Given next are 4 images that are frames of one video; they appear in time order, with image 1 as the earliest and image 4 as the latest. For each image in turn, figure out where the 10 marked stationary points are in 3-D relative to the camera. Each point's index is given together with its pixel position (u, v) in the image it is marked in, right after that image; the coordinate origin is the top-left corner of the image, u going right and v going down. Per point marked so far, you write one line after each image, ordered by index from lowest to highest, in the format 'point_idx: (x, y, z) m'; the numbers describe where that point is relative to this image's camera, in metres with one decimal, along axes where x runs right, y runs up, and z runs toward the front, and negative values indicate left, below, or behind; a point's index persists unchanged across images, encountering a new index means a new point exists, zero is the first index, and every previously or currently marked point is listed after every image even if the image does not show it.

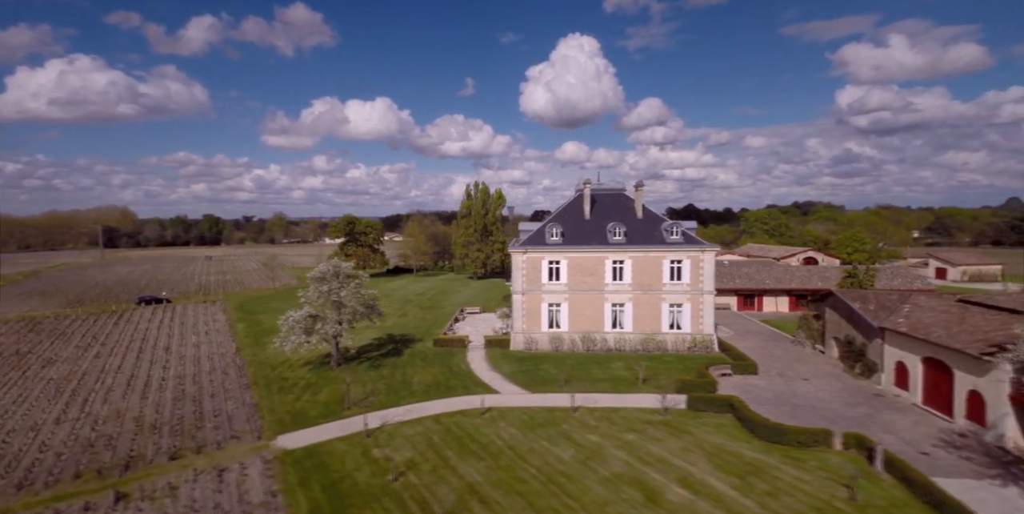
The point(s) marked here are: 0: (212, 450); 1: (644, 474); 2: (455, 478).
0: (-10.9, -7.0, +20.1) m
1: (+5.1, -7.4, +17.8) m
2: (-1.3, -7.3, +17.6) m
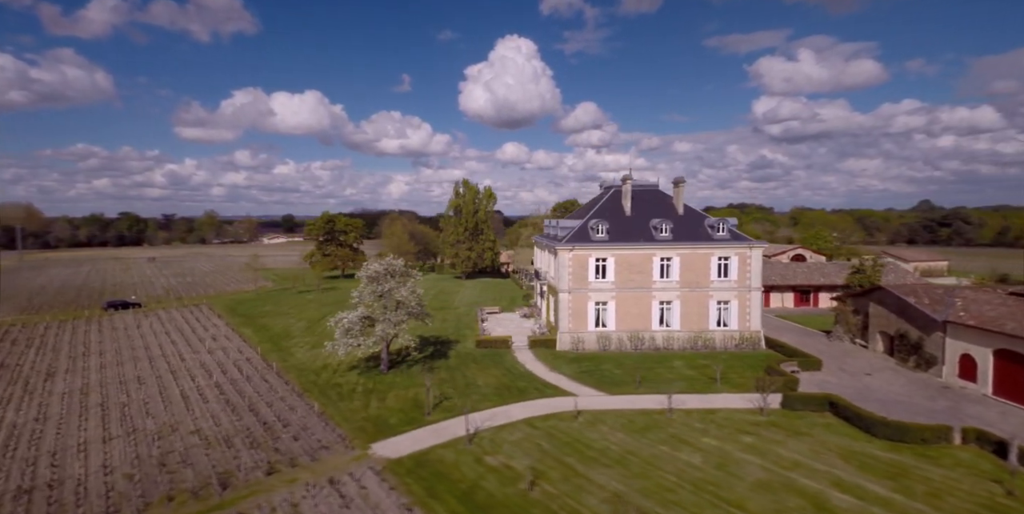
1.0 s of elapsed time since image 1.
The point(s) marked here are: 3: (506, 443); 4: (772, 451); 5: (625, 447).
0: (-6.8, -6.7, +17.9) m
1: (+9.4, -7.1, +16.8) m
2: (+3.0, -7.0, +16.1) m
3: (-0.2, -6.7, +19.0) m
4: (+9.7, -7.1, +18.9) m
5: (+4.2, -6.9, +18.7) m
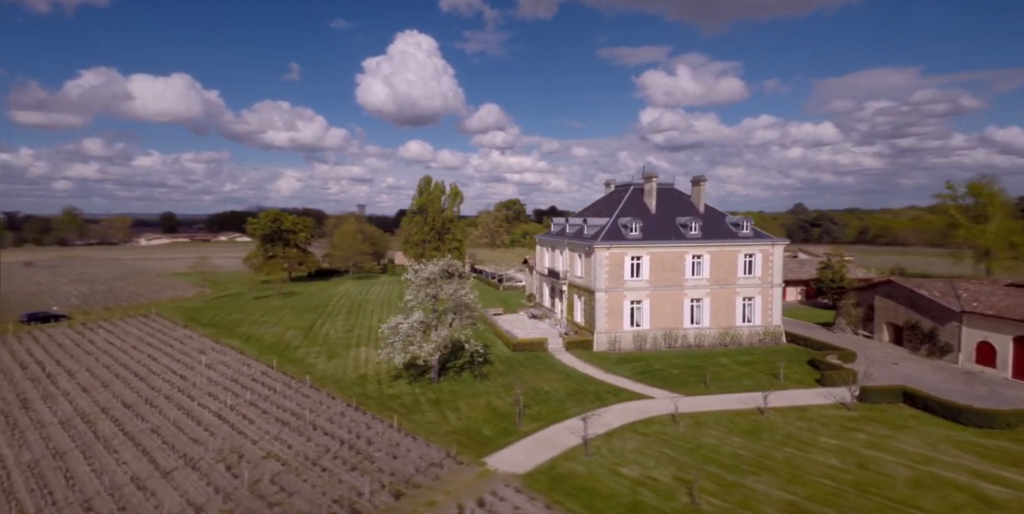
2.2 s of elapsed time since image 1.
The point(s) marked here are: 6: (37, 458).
0: (-2.4, -6.6, +15.7) m
1: (+13.7, -6.8, +16.8) m
2: (+7.5, -6.7, +15.2) m
3: (+3.9, -6.5, +17.6) m
4: (+13.7, -6.8, +18.8) m
5: (+8.3, -6.7, +17.9) m
6: (-15.5, -6.5, +17.4) m
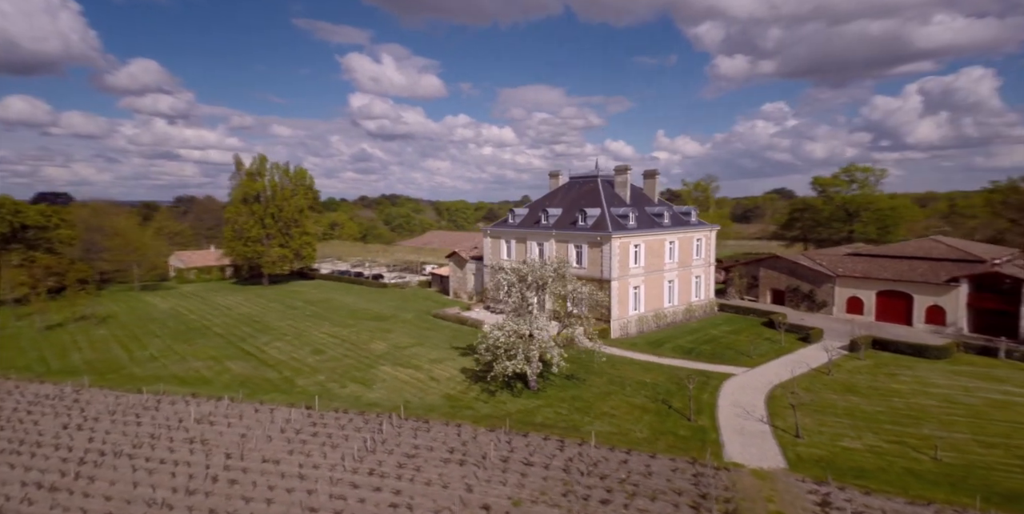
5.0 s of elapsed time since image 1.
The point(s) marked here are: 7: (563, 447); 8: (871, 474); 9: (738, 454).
0: (+6.3, -6.6, +15.0) m
1: (+20.4, -6.0, +22.8) m
2: (+15.5, -6.2, +18.8) m
3: (+11.2, -6.2, +19.4) m
4: (+19.6, -5.9, +24.7) m
5: (+15.0, -6.1, +21.5) m
6: (-6.3, -7.2, +11.1) m
7: (+1.7, -6.4, +17.9) m
8: (+10.8, -6.5, +16.0) m
9: (+7.5, -6.4, +17.4) m
